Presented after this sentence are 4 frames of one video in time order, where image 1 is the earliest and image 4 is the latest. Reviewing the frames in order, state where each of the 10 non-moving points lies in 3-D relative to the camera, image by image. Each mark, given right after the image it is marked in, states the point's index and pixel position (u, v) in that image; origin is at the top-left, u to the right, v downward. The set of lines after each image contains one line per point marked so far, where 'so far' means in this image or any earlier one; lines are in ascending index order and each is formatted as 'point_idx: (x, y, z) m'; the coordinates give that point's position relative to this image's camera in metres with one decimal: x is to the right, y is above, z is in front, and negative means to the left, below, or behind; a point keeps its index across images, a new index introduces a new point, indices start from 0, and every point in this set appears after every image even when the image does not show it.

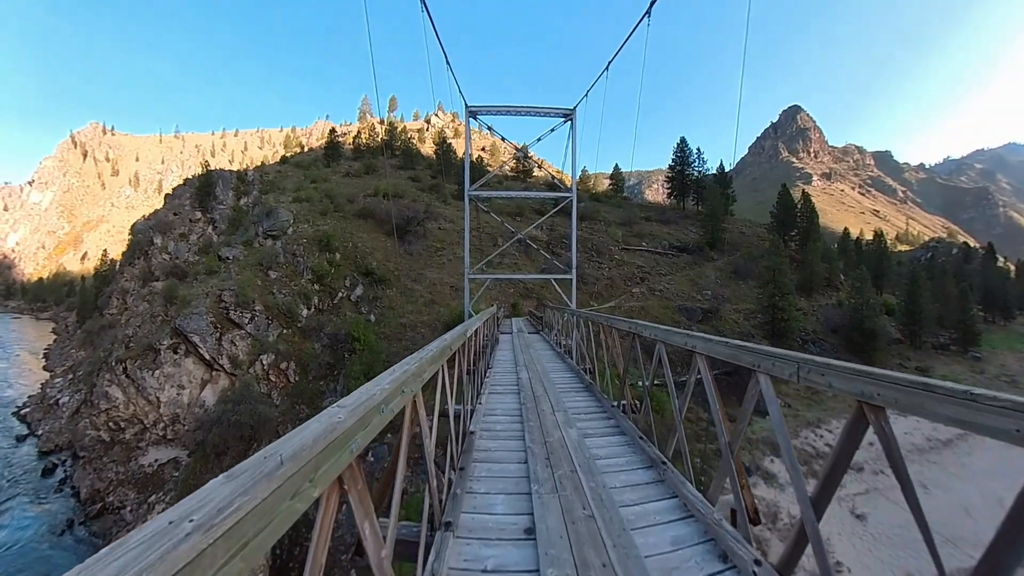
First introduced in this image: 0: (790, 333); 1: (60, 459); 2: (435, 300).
0: (+11.9, -1.9, +19.0) m
1: (-18.1, -6.7, +18.0) m
2: (-3.3, -0.5, +18.8) m
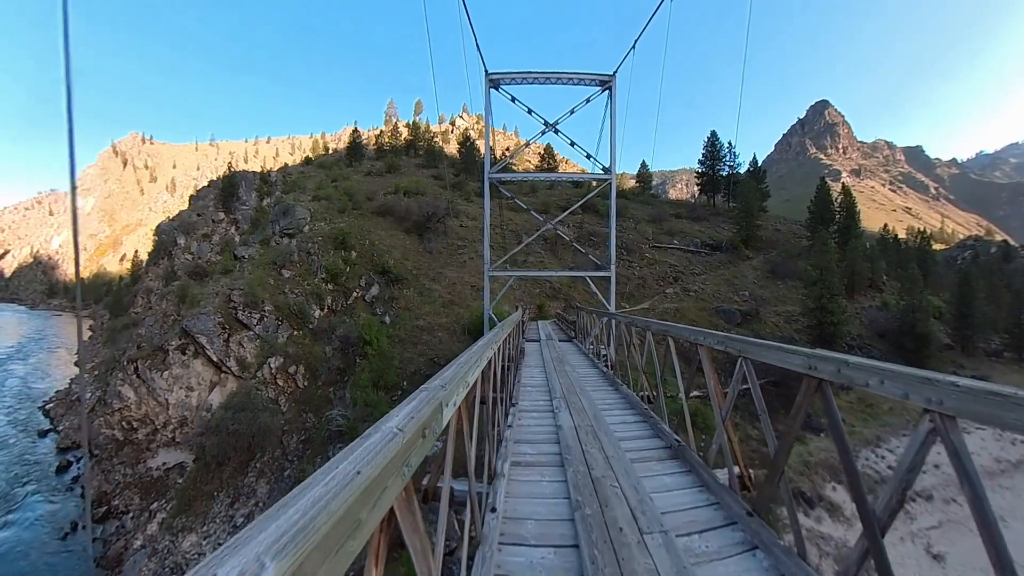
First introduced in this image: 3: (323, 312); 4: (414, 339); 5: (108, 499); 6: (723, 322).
0: (+12.8, -2.0, +17.4) m
1: (-17.2, -6.7, +17.8) m
2: (-2.4, -0.5, +17.9) m
3: (-6.7, -0.8, +15.7) m
4: (-3.4, -1.8, +15.1) m
5: (-11.1, -5.8, +12.5) m
6: (+8.7, -1.4, +18.2) m
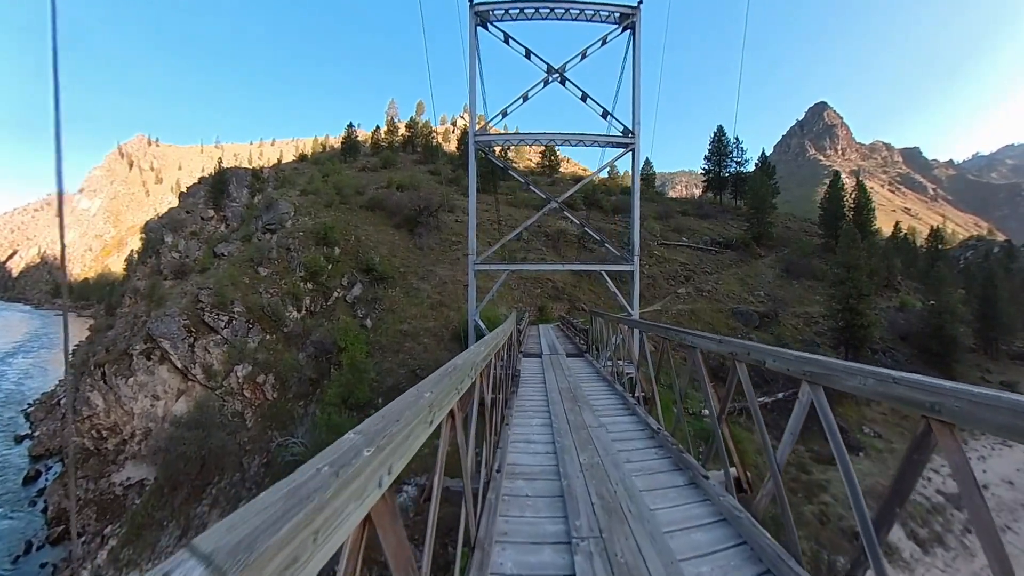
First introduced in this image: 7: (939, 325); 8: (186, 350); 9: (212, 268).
0: (+12.7, -2.0, +16.1) m
1: (-17.3, -6.7, +16.5) m
2: (-2.4, -0.5, +16.6) m
3: (-6.8, -0.8, +14.4) m
4: (-3.5, -1.8, +13.8) m
5: (-11.1, -5.8, +11.2) m
6: (+8.6, -1.4, +16.9) m
7: (+19.2, -1.6, +20.0) m
8: (-9.2, -1.7, +12.7) m
9: (-10.6, +0.7, +15.8) m
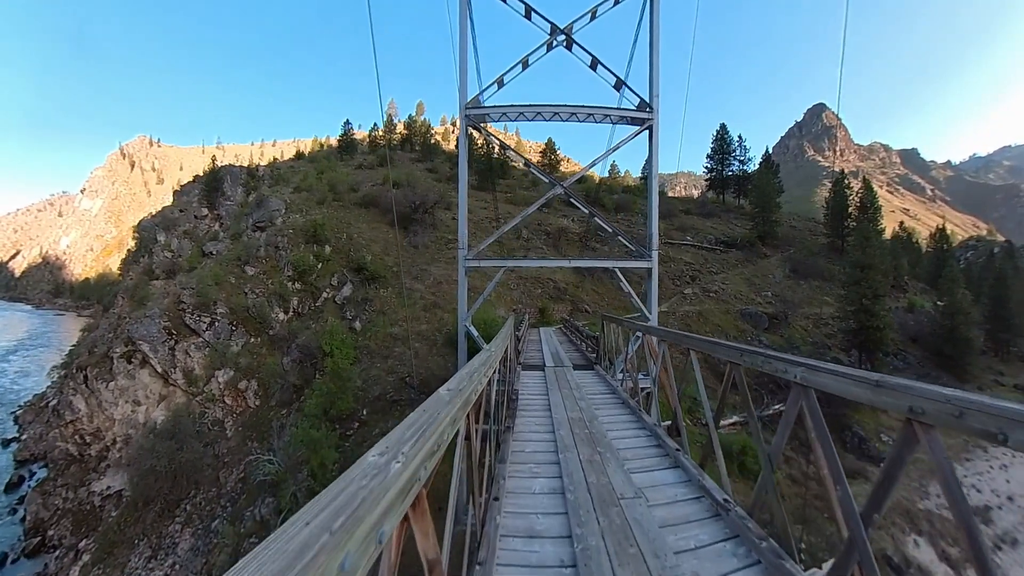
0: (+12.7, -2.0, +15.5) m
1: (-17.3, -6.7, +15.9) m
2: (-2.5, -0.5, +16.0) m
3: (-6.8, -0.8, +13.8) m
4: (-3.5, -1.8, +13.2) m
5: (-11.1, -5.8, +10.5) m
6: (+8.6, -1.4, +16.3) m
7: (+19.1, -1.7, +19.4) m
8: (-9.2, -1.7, +12.0) m
9: (-10.7, +0.7, +15.2) m
